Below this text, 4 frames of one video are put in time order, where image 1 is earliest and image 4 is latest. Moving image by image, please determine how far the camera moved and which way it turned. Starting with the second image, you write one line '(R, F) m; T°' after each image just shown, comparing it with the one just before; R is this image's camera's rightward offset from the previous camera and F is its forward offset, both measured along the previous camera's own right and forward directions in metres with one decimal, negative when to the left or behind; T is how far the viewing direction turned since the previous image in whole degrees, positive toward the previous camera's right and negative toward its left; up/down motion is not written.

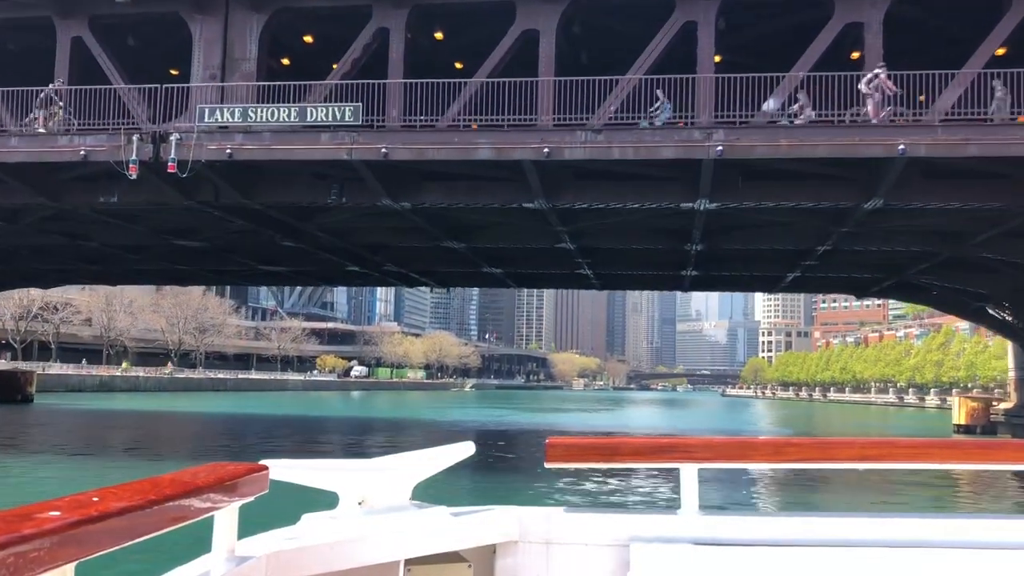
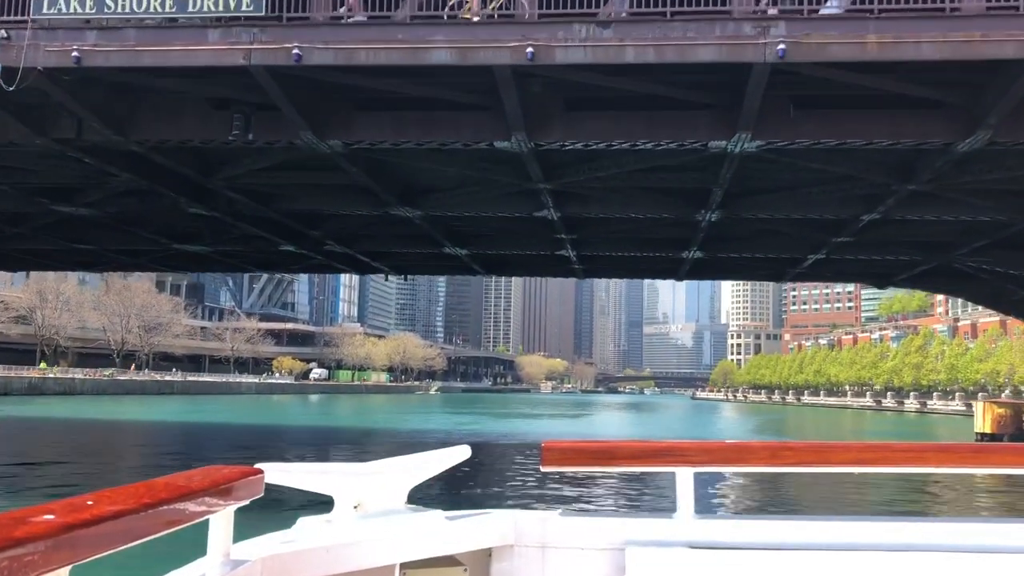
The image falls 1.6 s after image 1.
(0.0, +2.8) m; +2°
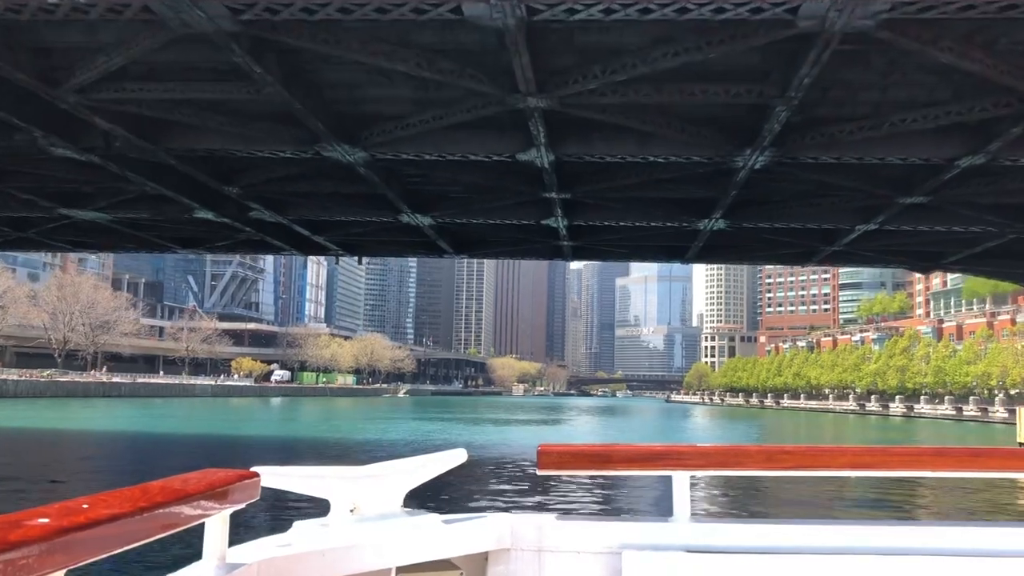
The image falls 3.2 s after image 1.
(0.0, +2.8) m; +2°
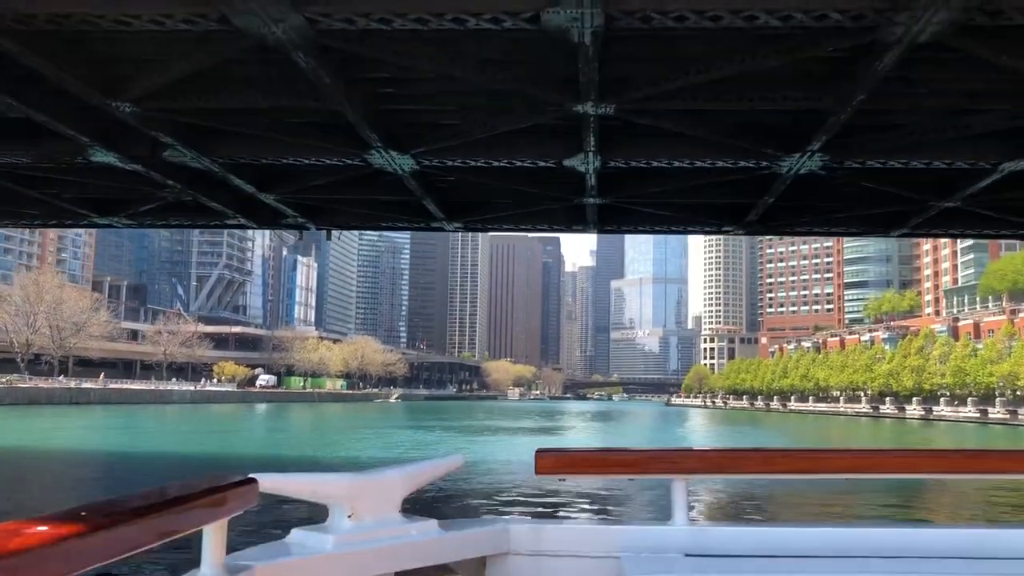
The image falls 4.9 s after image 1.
(-0.2, +3.1) m; 0°
